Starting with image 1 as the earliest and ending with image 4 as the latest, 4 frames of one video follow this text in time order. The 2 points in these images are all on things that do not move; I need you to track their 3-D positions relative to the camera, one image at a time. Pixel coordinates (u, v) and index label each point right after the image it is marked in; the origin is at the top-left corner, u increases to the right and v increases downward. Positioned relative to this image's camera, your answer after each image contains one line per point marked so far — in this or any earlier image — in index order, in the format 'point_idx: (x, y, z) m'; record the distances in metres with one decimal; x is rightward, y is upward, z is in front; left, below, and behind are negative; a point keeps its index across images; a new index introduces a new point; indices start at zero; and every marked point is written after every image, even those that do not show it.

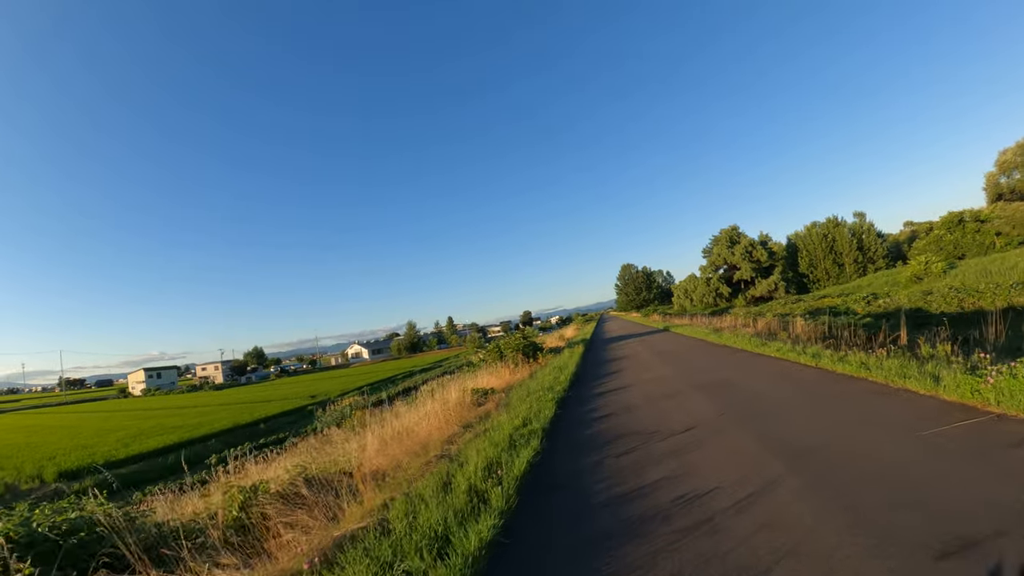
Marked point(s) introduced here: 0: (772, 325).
0: (+10.0, -1.3, +17.7) m
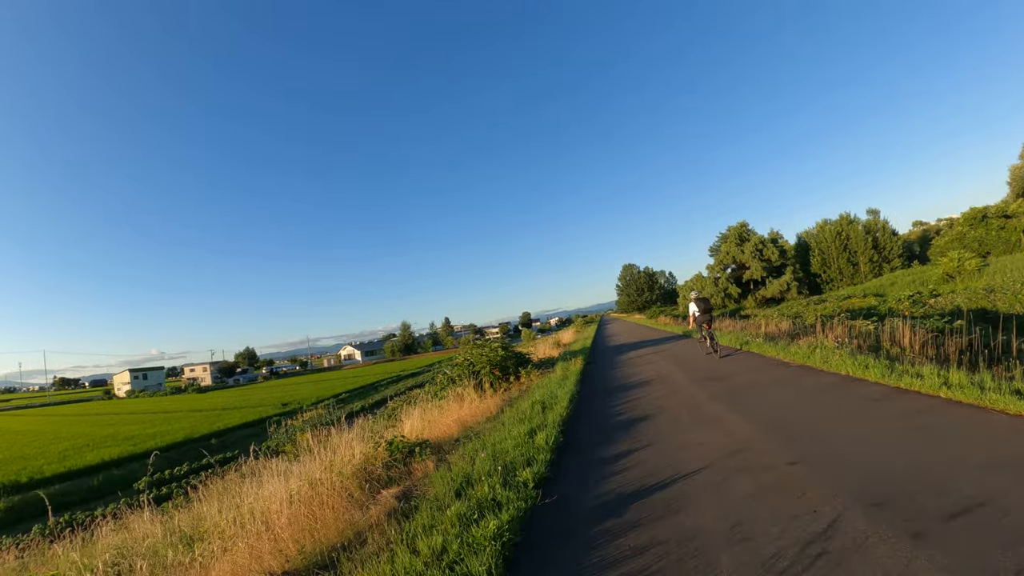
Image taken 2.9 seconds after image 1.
0: (+9.2, -1.1, +12.7) m
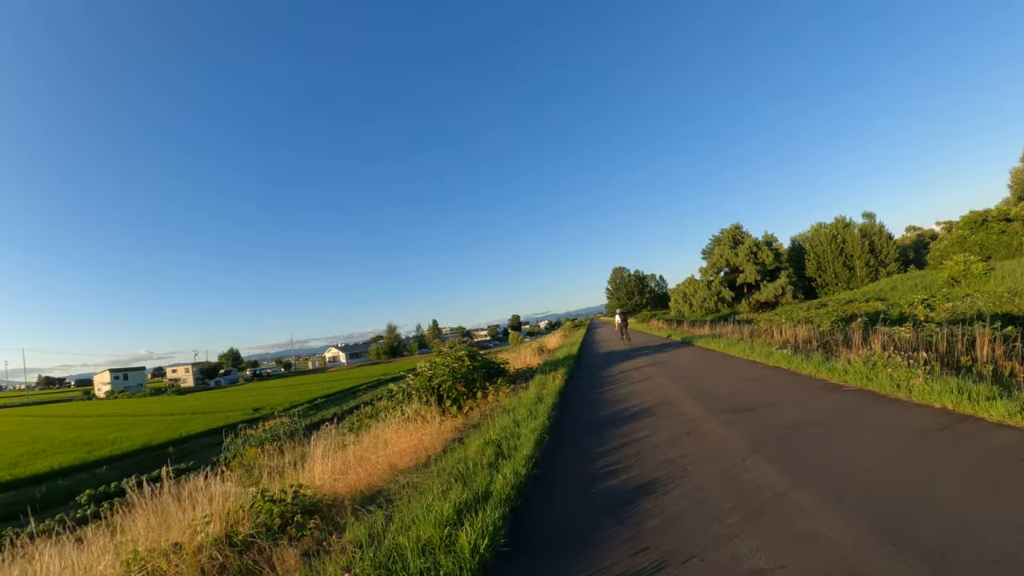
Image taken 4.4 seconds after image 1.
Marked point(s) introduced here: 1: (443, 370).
0: (+8.4, -1.1, +10.3) m
1: (-1.8, -2.1, +12.3) m
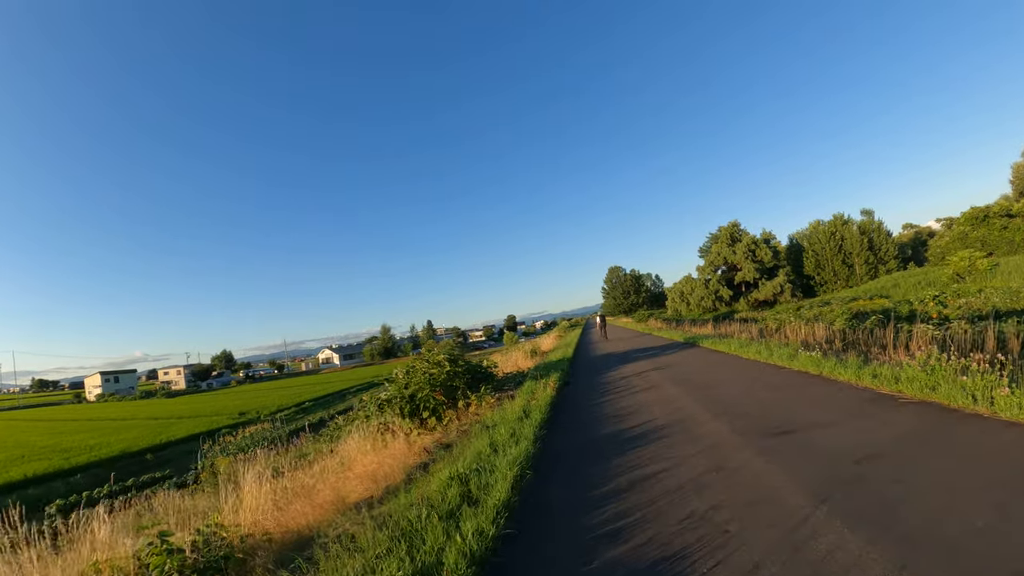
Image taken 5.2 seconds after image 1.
0: (+8.1, -1.0, +9.0) m
1: (-2.1, -2.0, +10.9) m
